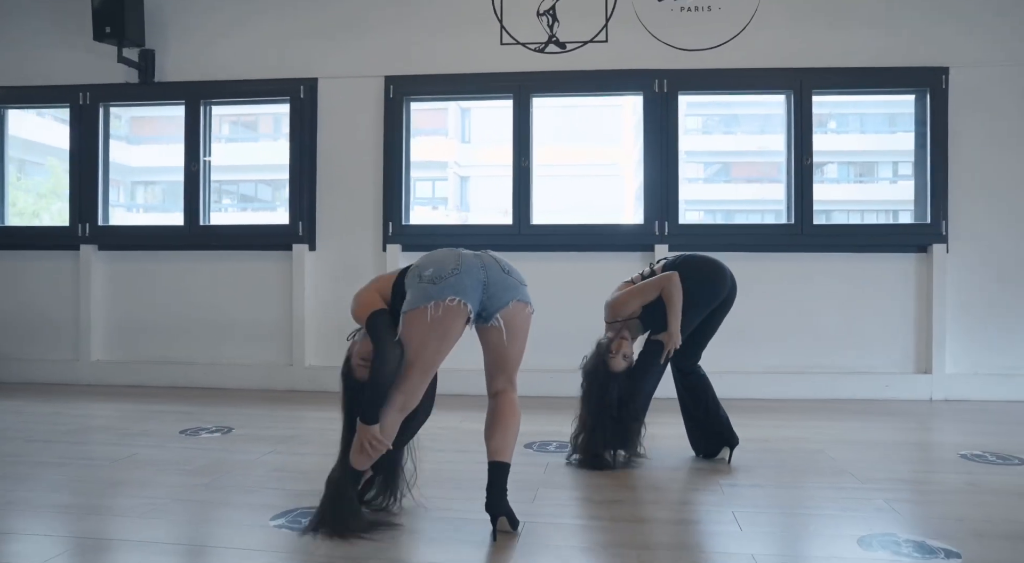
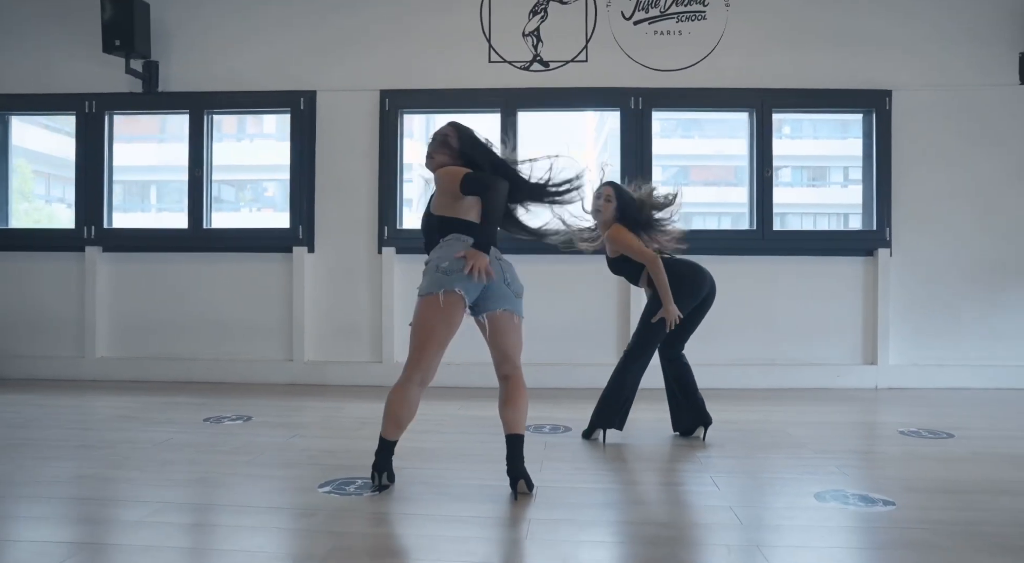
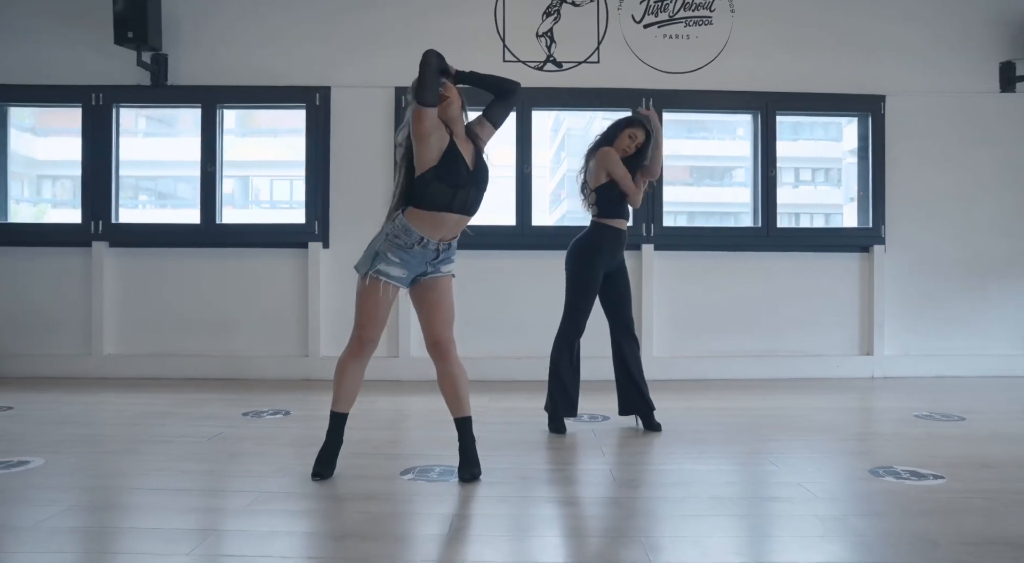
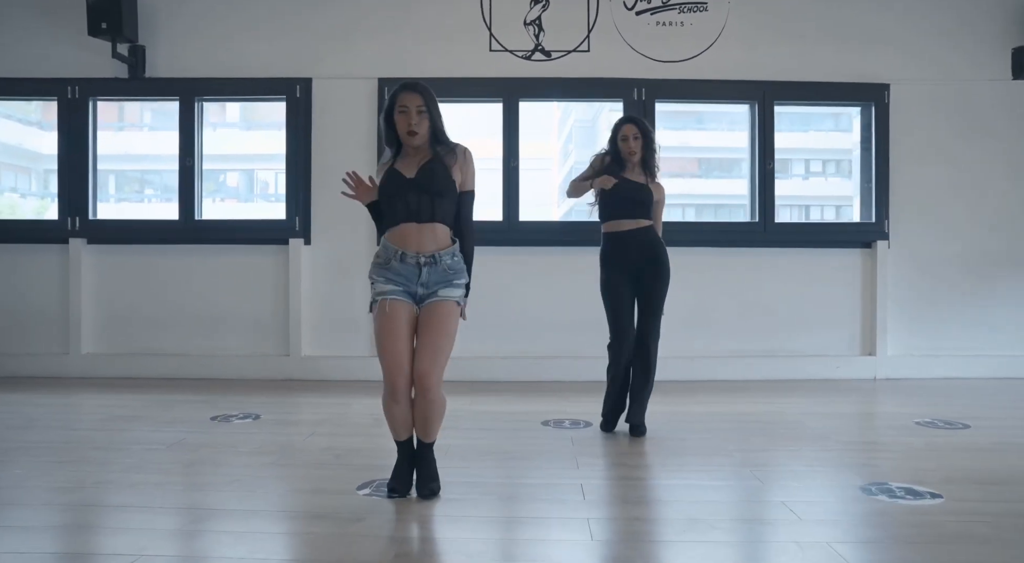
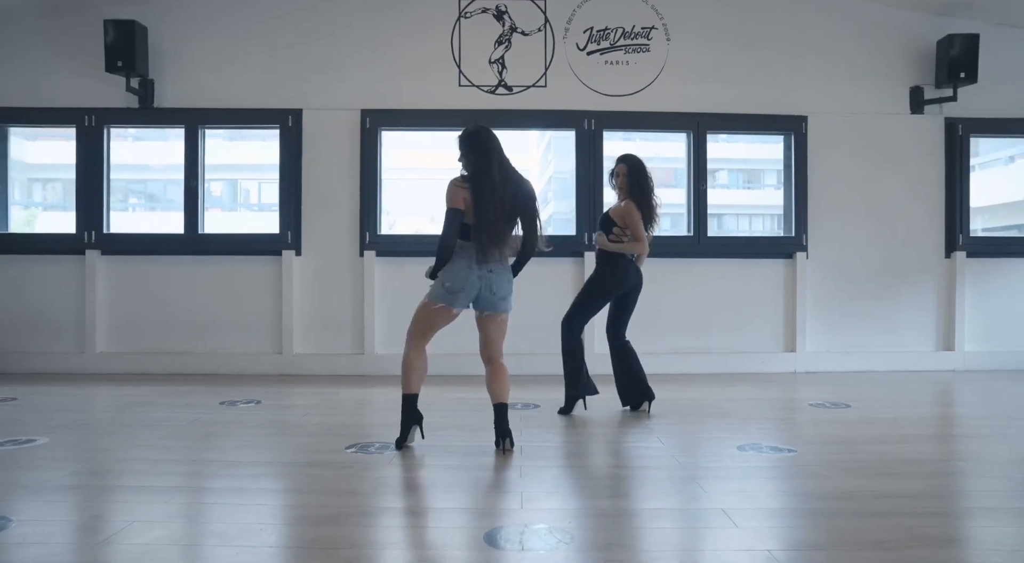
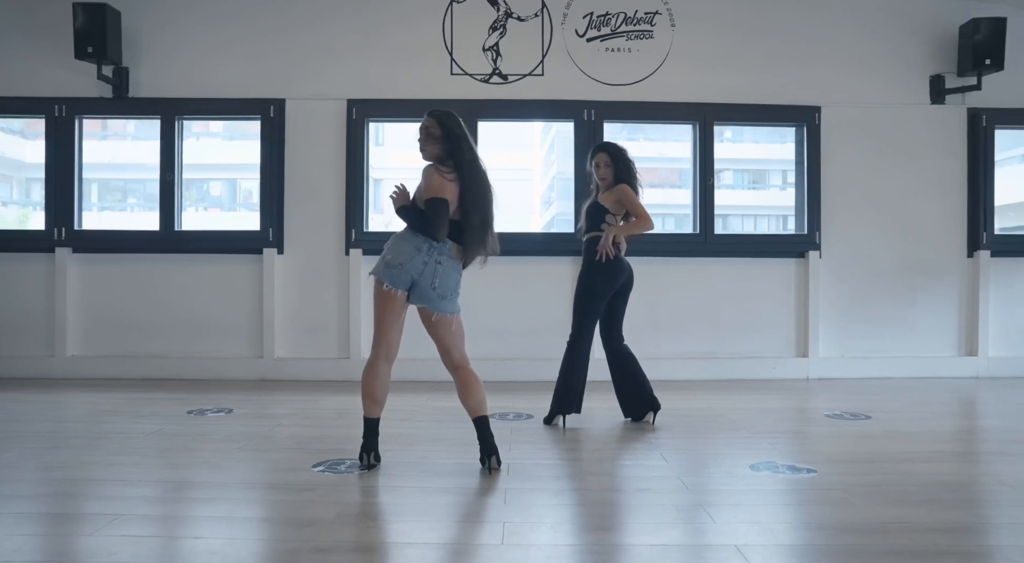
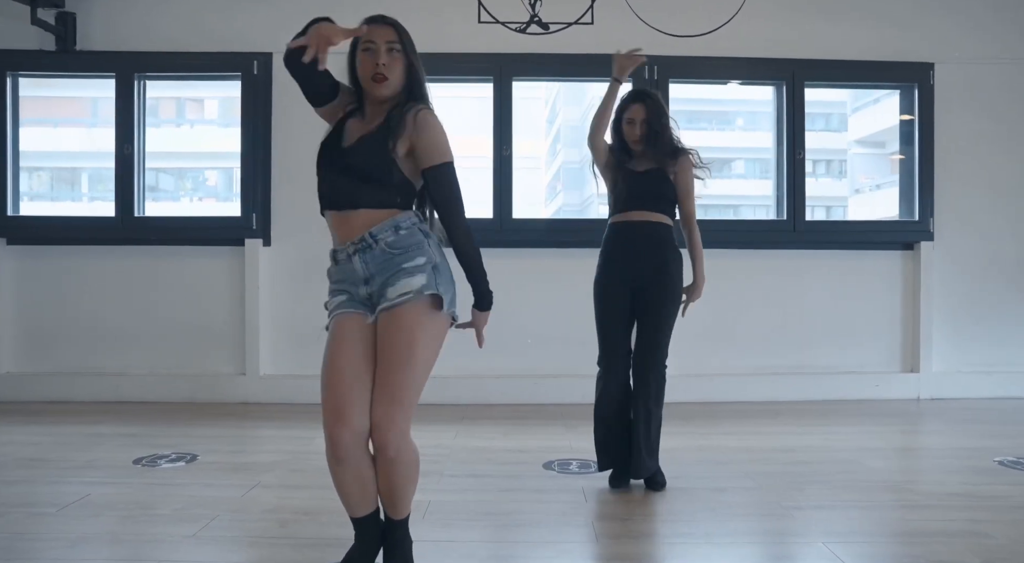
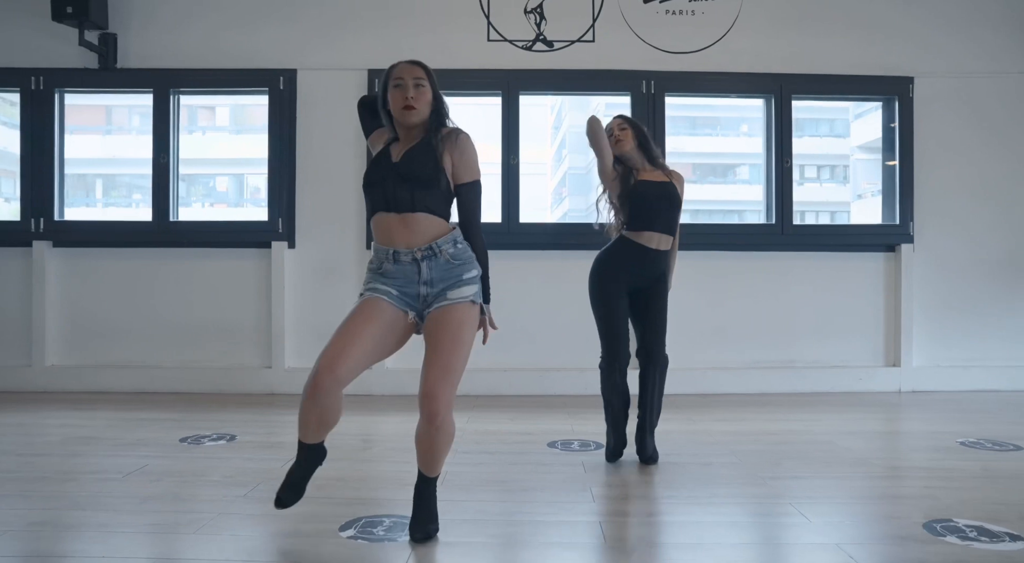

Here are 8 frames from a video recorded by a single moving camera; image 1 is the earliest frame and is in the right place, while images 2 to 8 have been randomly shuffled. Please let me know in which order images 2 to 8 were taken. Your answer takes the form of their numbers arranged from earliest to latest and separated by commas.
2, 6, 5, 4, 7, 8, 3
